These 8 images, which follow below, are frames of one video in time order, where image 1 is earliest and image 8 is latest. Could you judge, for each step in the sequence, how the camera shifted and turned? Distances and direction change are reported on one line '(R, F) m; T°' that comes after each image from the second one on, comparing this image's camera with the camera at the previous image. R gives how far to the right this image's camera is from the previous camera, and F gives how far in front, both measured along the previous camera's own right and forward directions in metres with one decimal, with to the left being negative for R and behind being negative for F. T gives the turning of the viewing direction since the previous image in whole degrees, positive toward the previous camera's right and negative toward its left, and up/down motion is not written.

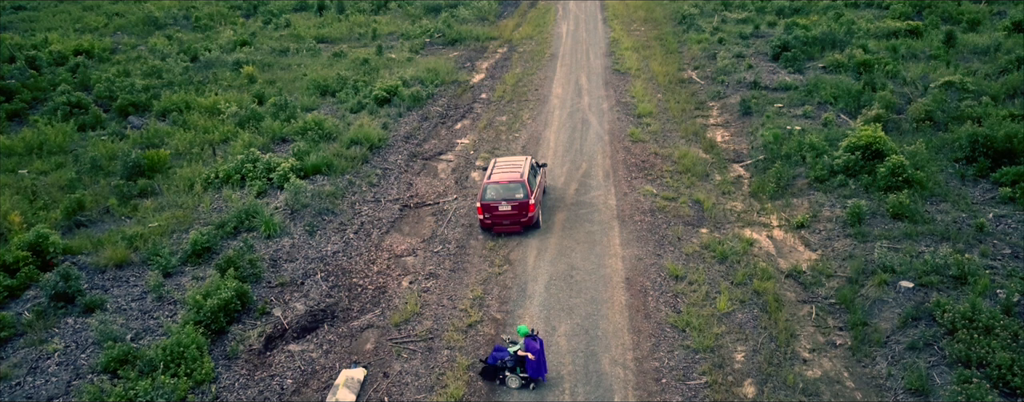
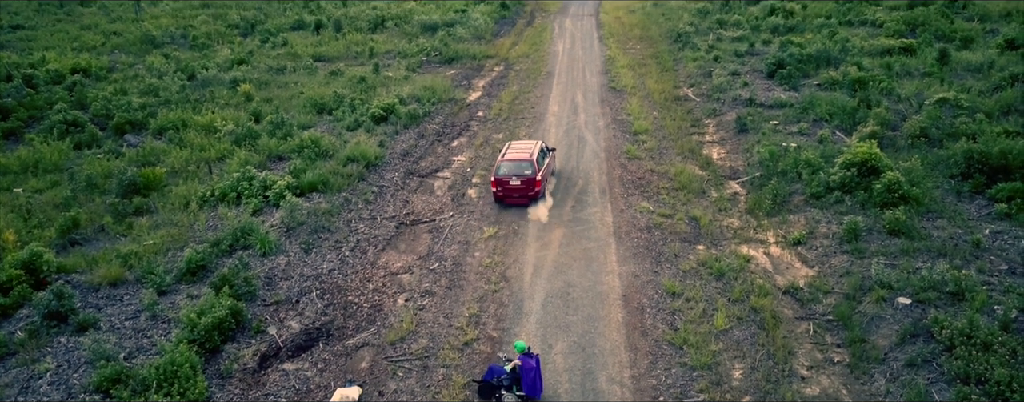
(0.0, 0.0) m; 0°
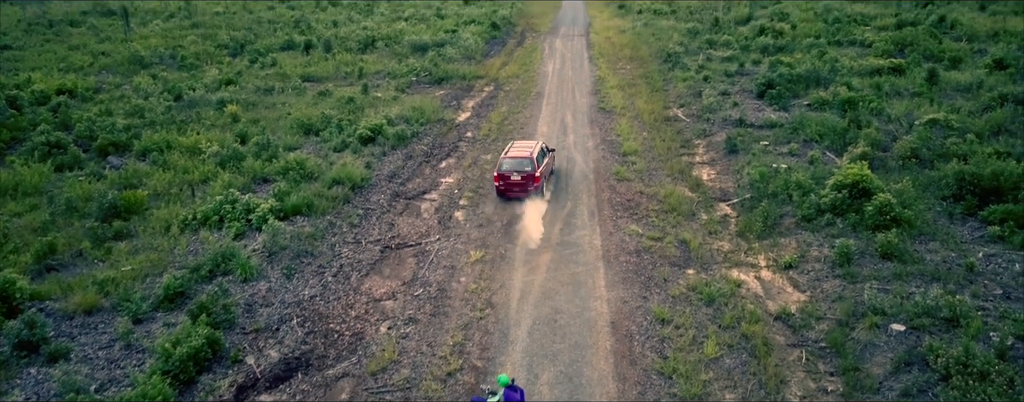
(+0.1, +0.3) m; +1°
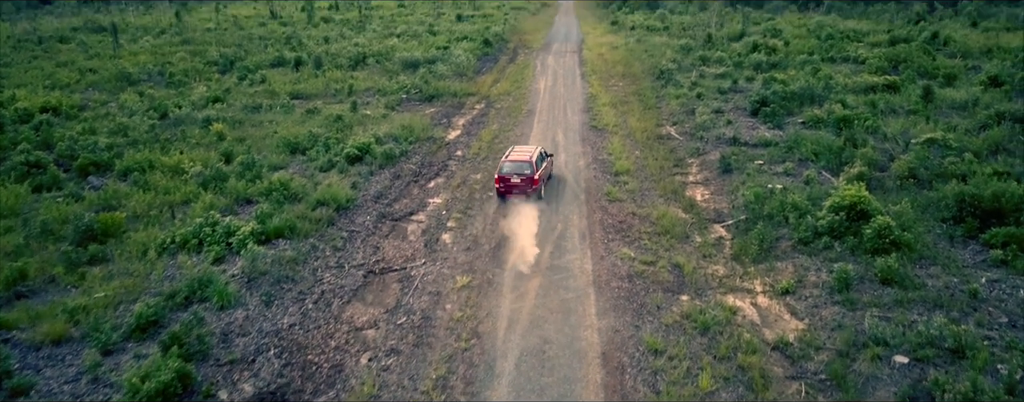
(+0.1, +0.5) m; 0°
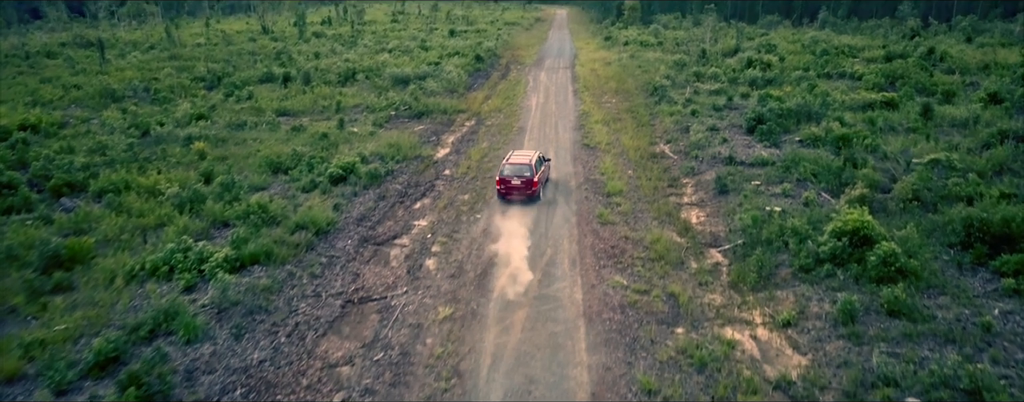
(+0.2, +0.8) m; 0°
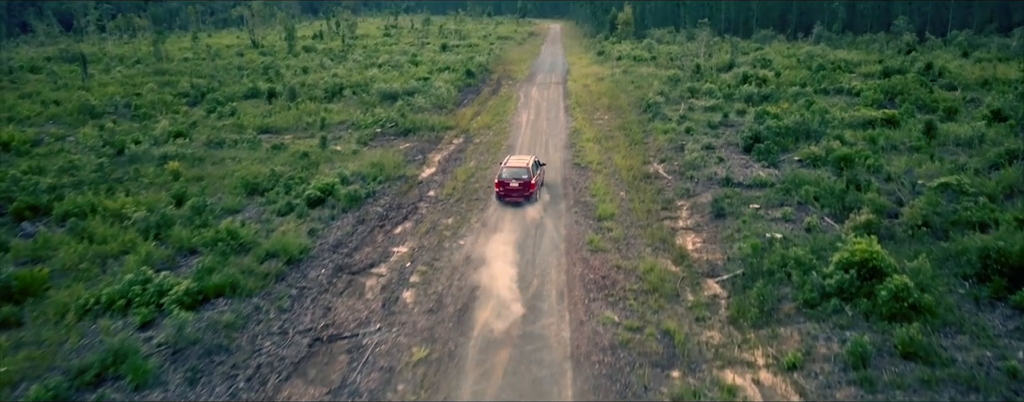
(+0.3, +1.1) m; 0°
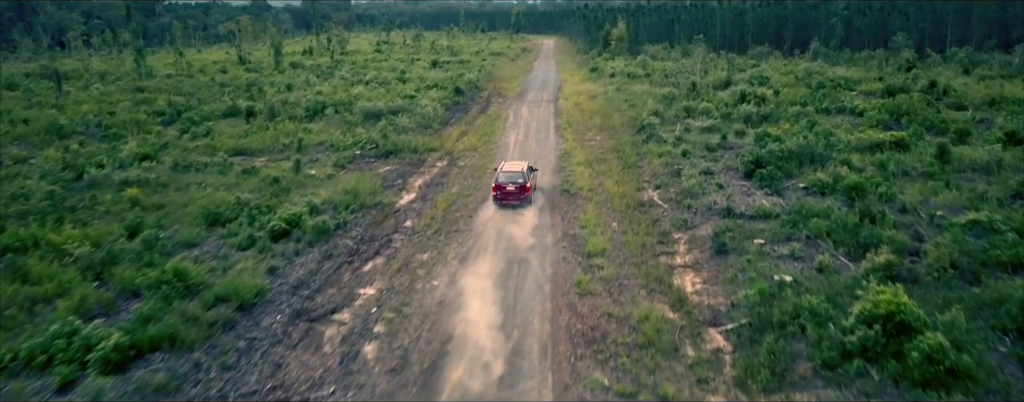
(+0.4, +1.9) m; 0°
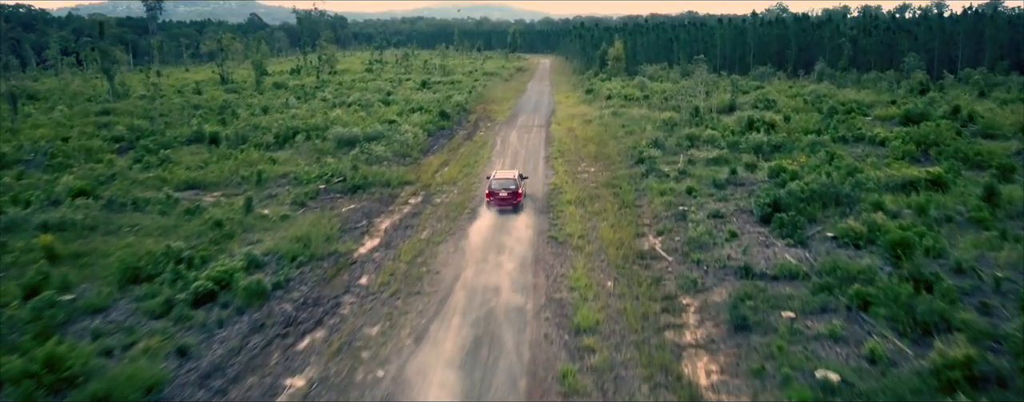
(+0.6, +3.6) m; 0°
